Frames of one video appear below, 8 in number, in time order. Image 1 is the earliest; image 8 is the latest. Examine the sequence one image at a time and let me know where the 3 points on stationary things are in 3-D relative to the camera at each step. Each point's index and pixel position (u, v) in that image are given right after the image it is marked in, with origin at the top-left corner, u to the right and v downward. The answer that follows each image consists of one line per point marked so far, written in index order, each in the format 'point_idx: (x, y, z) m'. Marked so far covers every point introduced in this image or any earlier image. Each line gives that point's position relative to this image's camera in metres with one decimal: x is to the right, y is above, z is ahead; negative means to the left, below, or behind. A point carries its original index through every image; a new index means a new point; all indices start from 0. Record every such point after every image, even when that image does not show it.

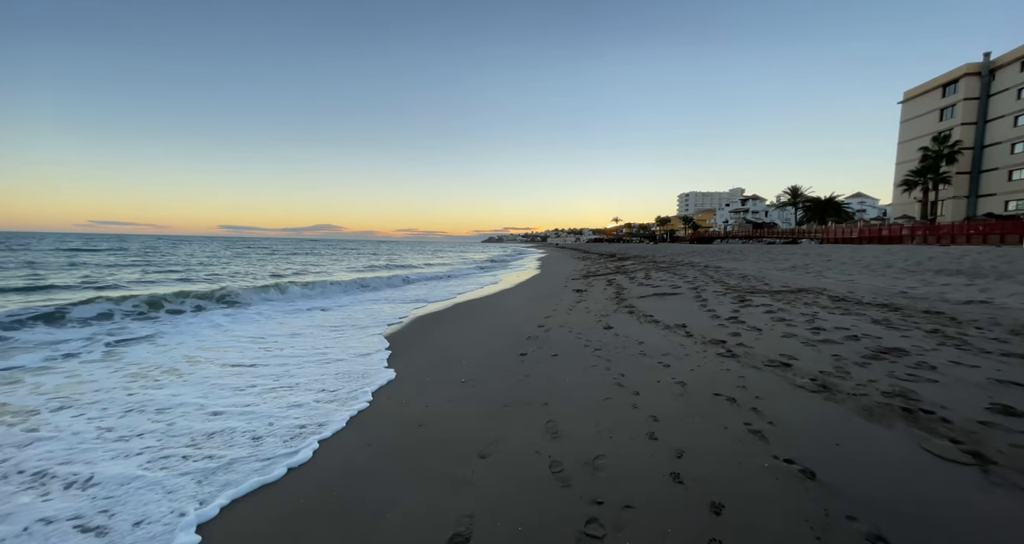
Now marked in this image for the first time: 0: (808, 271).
0: (+8.2, 0.0, +11.4) m
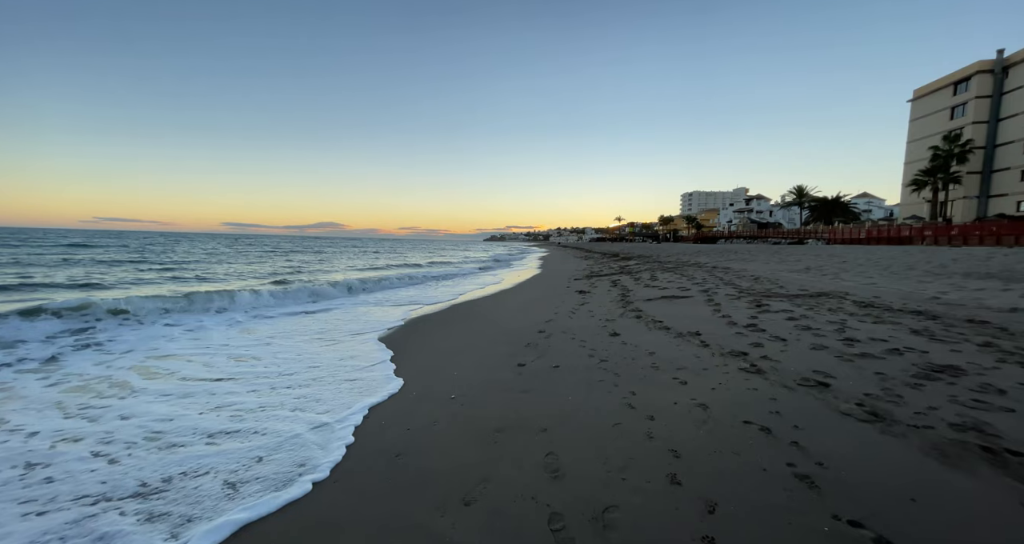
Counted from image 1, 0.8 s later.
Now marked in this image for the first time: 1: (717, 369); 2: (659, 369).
0: (+8.2, -0.1, +10.8) m
1: (+2.1, -1.0, +4.3) m
2: (+1.6, -1.1, +4.5) m
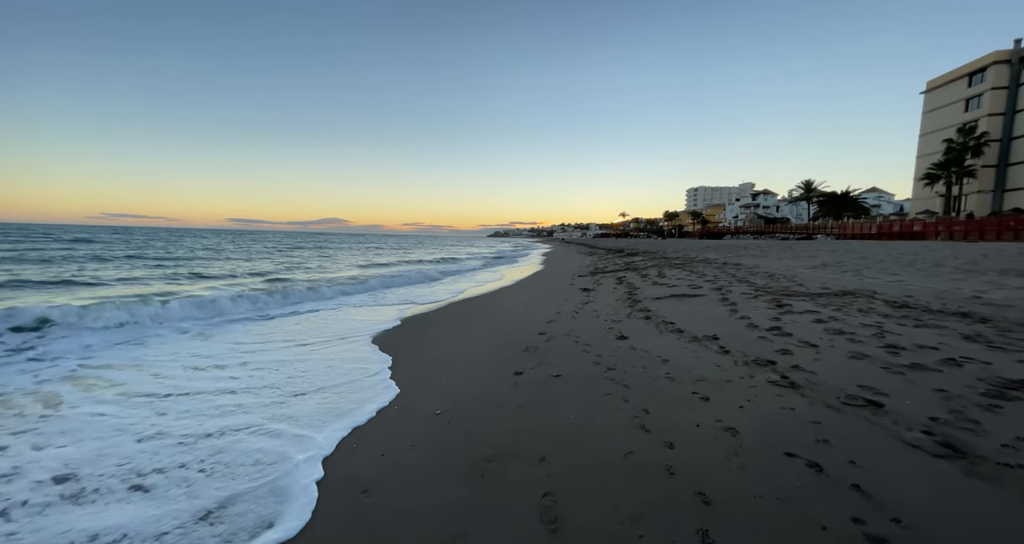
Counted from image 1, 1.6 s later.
0: (+8.2, 0.0, +10.2) m
1: (+2.1, -1.0, +3.7) m
2: (+1.6, -1.0, +3.9) m
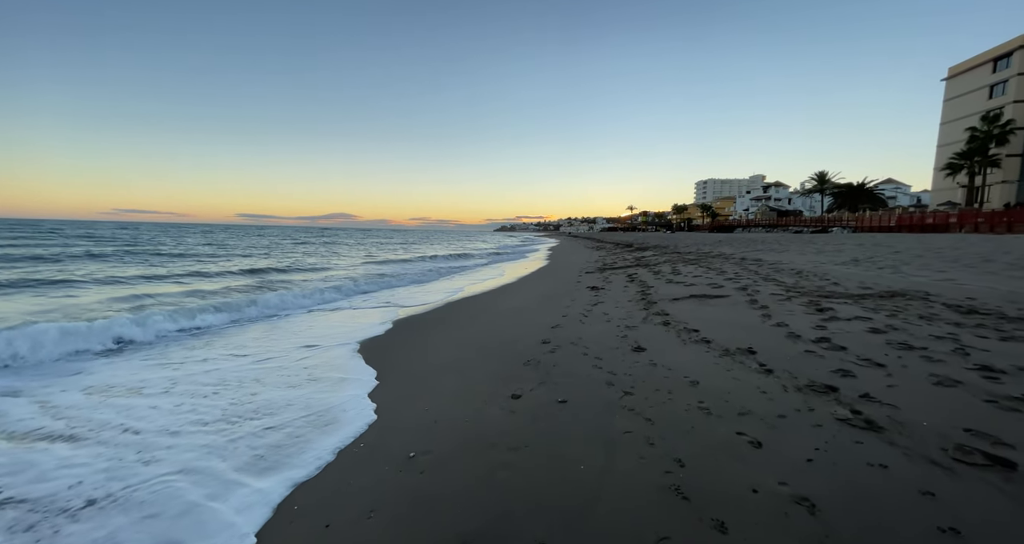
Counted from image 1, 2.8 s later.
0: (+8.2, +0.1, +9.3) m
1: (+2.0, -1.0, +2.9) m
2: (+1.5, -1.1, +3.1) m
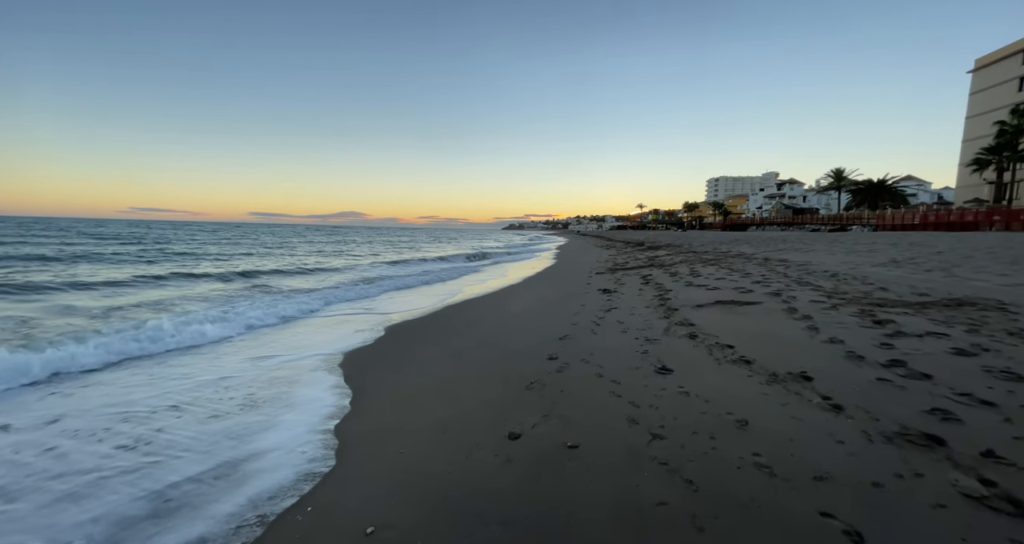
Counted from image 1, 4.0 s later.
0: (+8.3, 0.0, +8.3) m
1: (+2.0, -1.1, +2.1) m
2: (+1.5, -1.1, +2.3) m
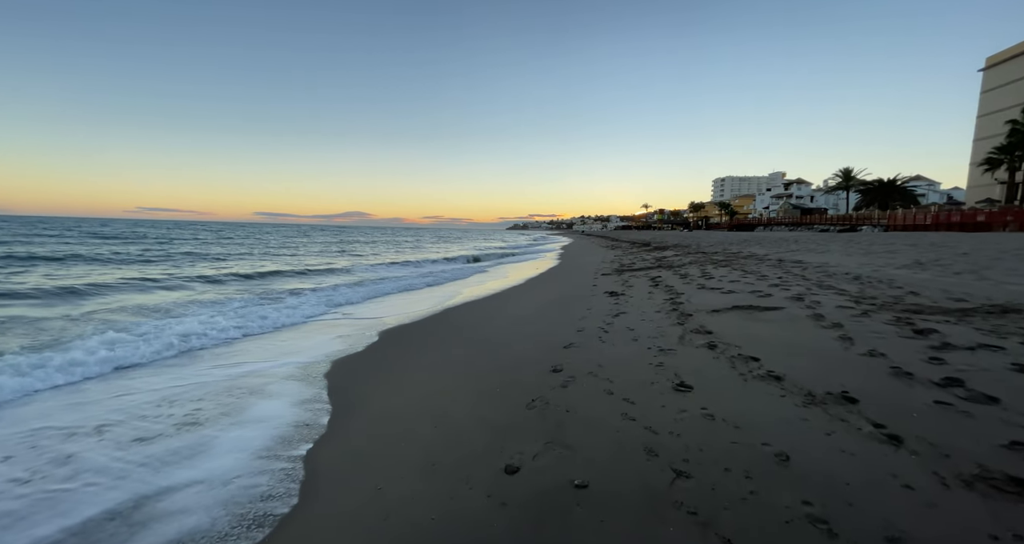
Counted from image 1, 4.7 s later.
0: (+8.4, 0.0, +7.8) m
1: (+2.0, -1.1, +1.6) m
2: (+1.5, -1.2, +1.8) m
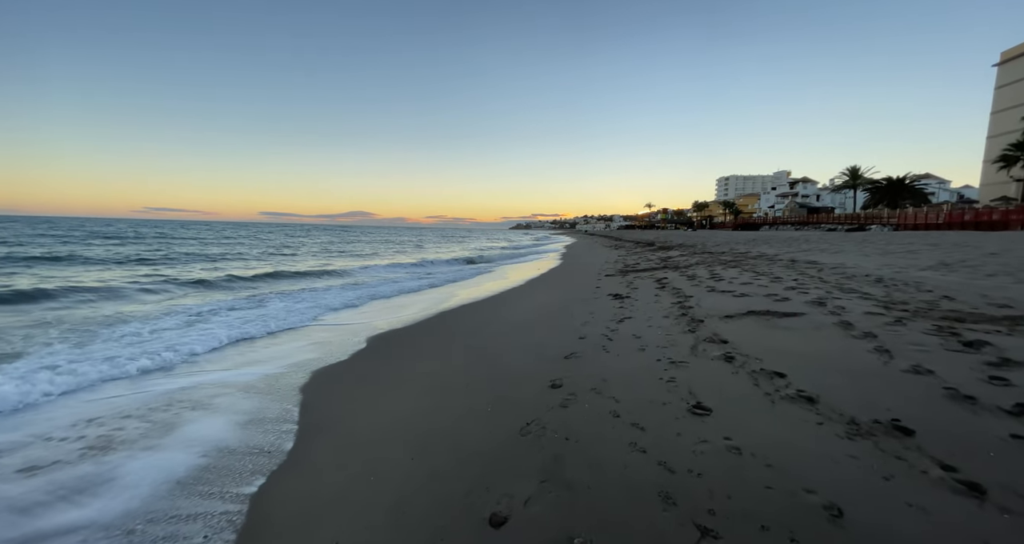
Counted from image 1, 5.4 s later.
0: (+8.3, -0.1, +7.2) m
1: (+1.9, -1.2, +1.1) m
2: (+1.4, -1.2, +1.4) m
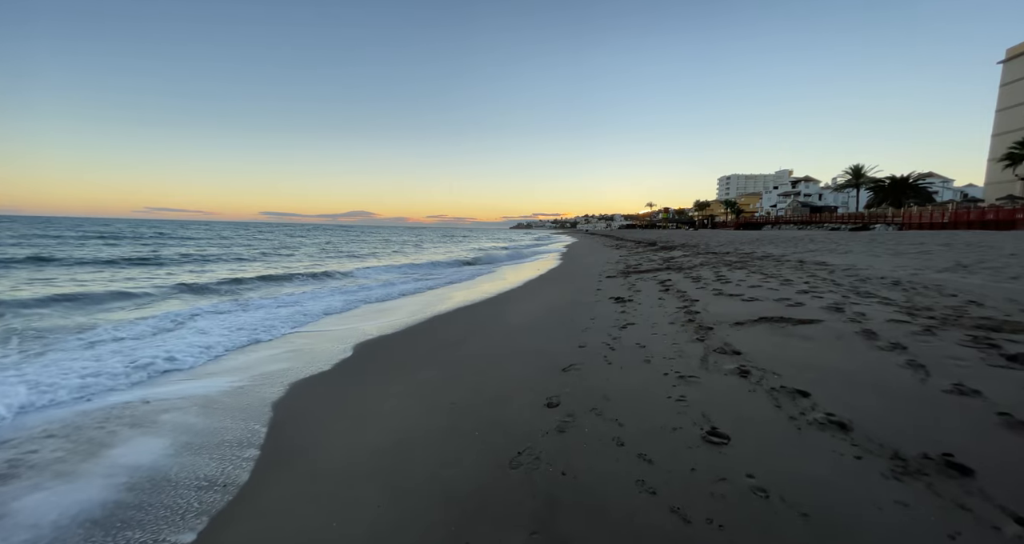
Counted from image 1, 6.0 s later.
0: (+8.3, -0.1, +6.8) m
1: (+1.8, -1.2, +0.7) m
2: (+1.3, -1.3, +1.0) m
